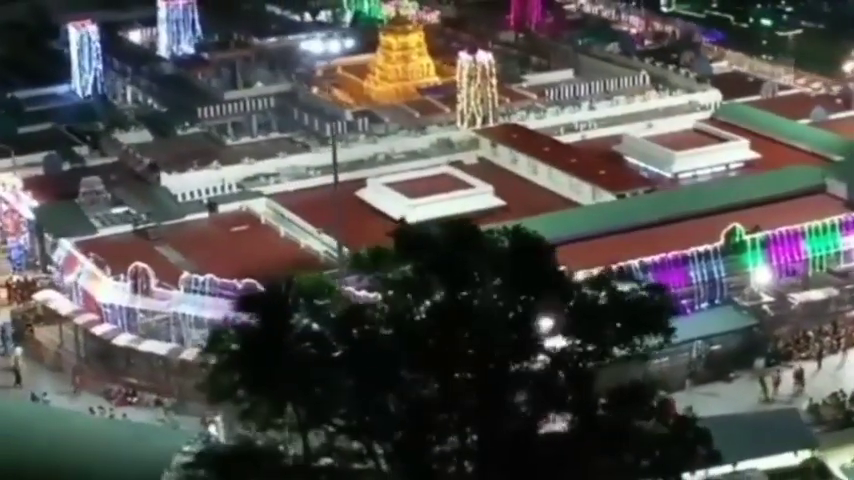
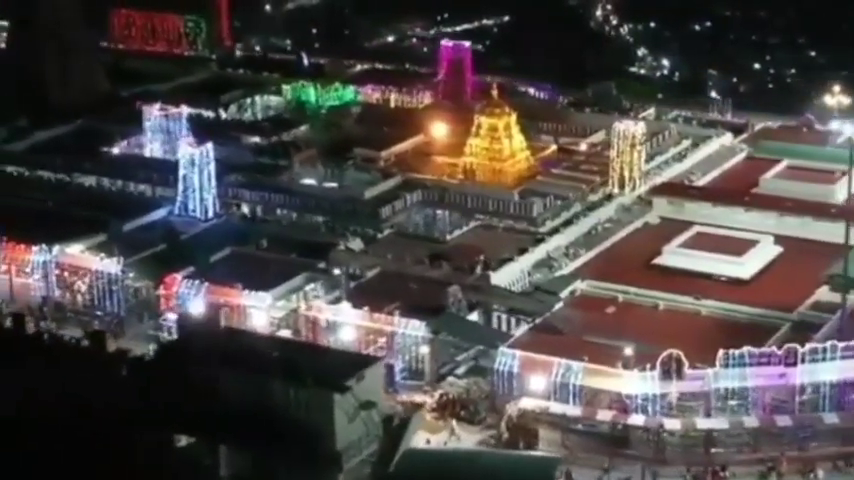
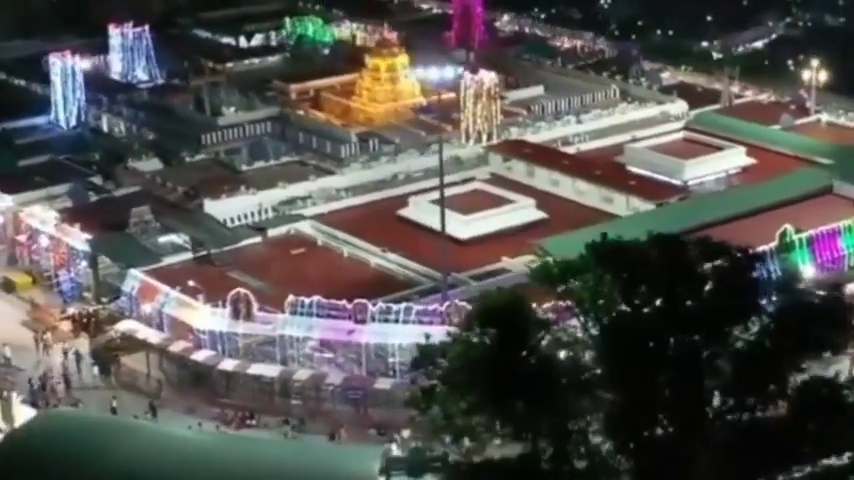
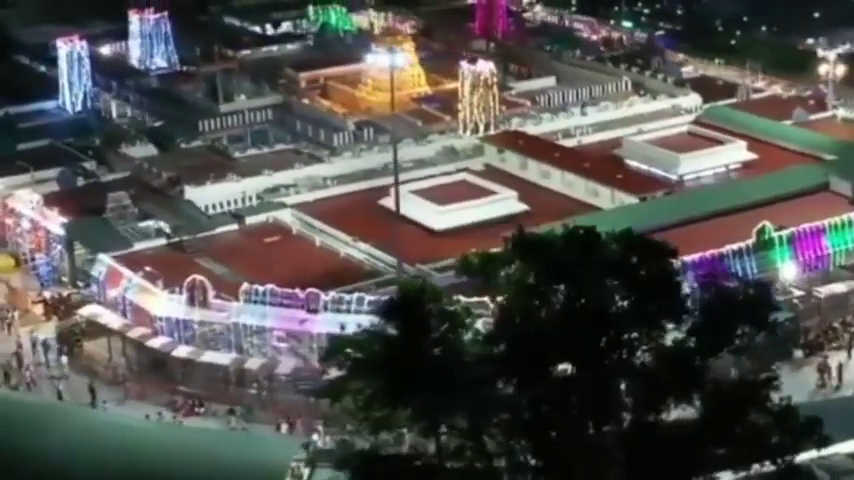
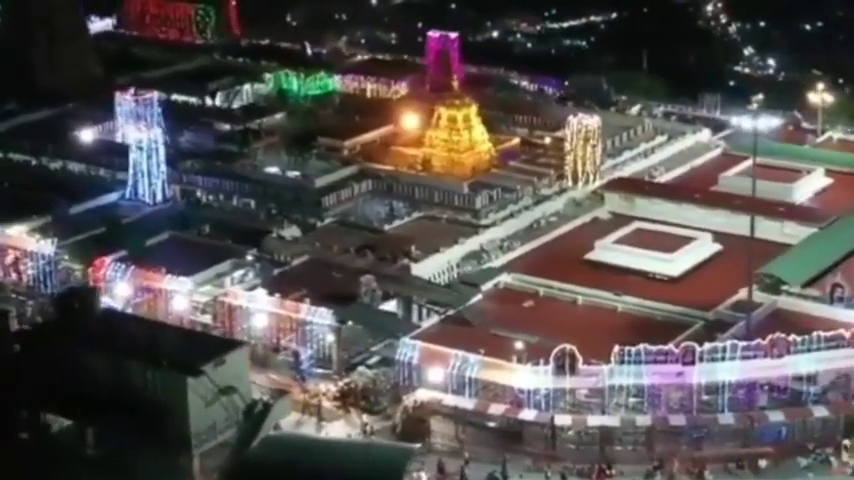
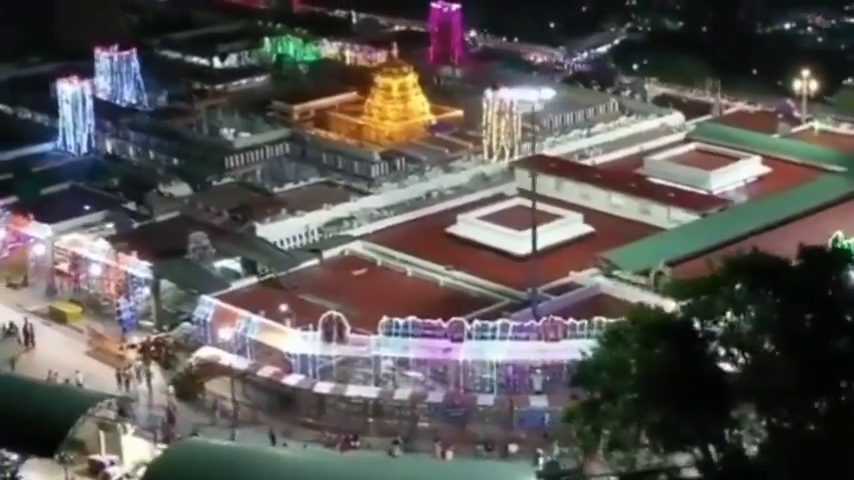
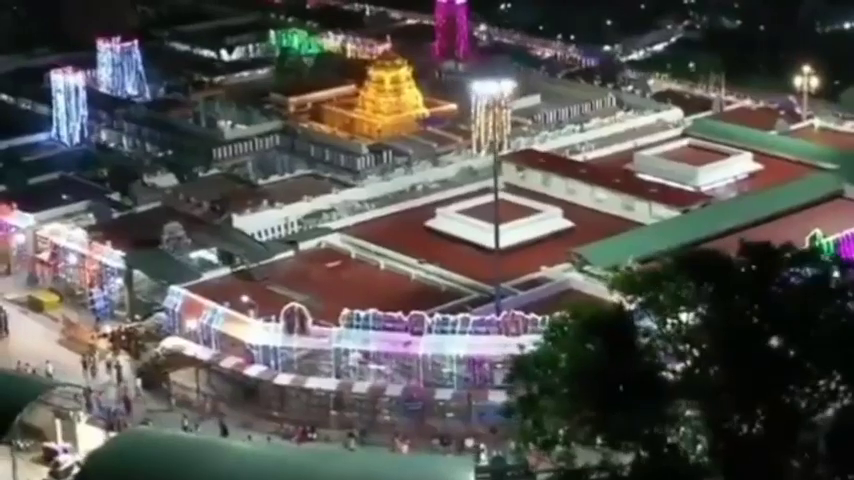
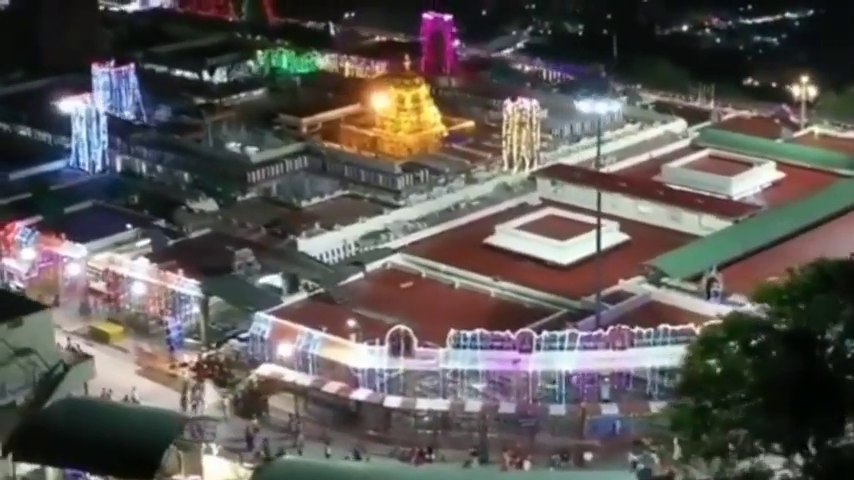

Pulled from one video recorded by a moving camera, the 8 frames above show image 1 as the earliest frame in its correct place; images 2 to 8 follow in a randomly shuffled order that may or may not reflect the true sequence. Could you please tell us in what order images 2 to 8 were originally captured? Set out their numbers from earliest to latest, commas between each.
4, 3, 7, 6, 8, 5, 2
